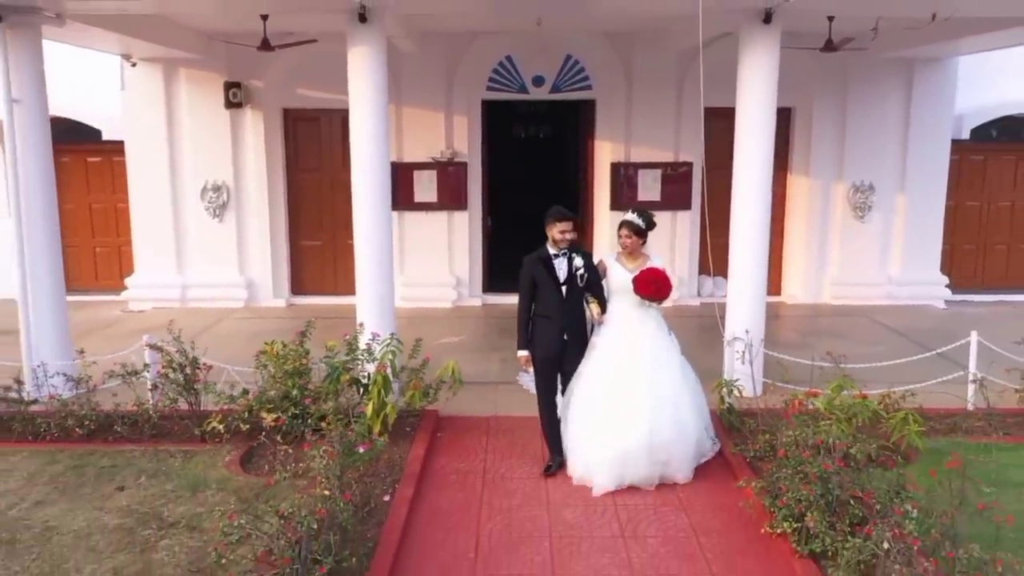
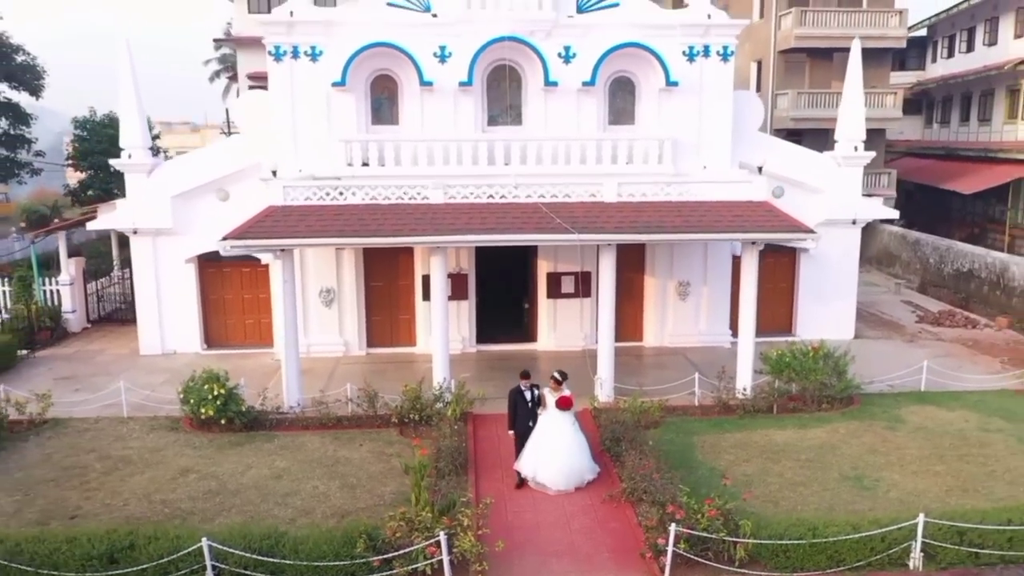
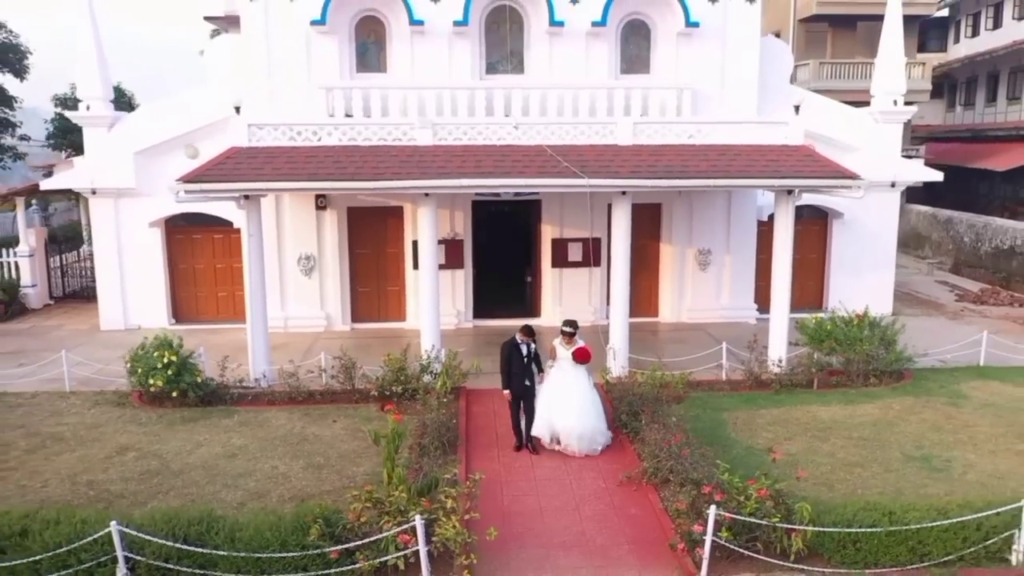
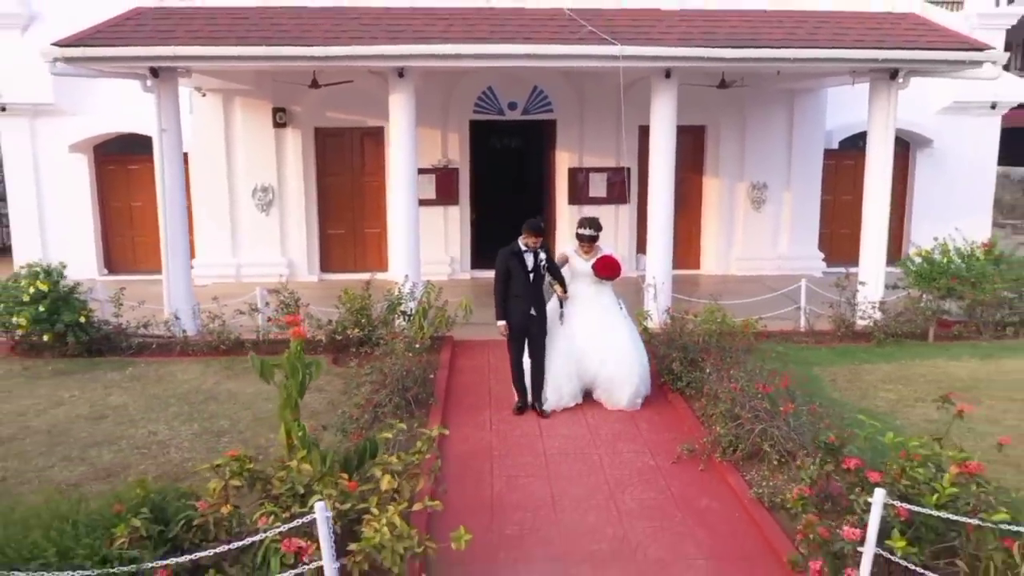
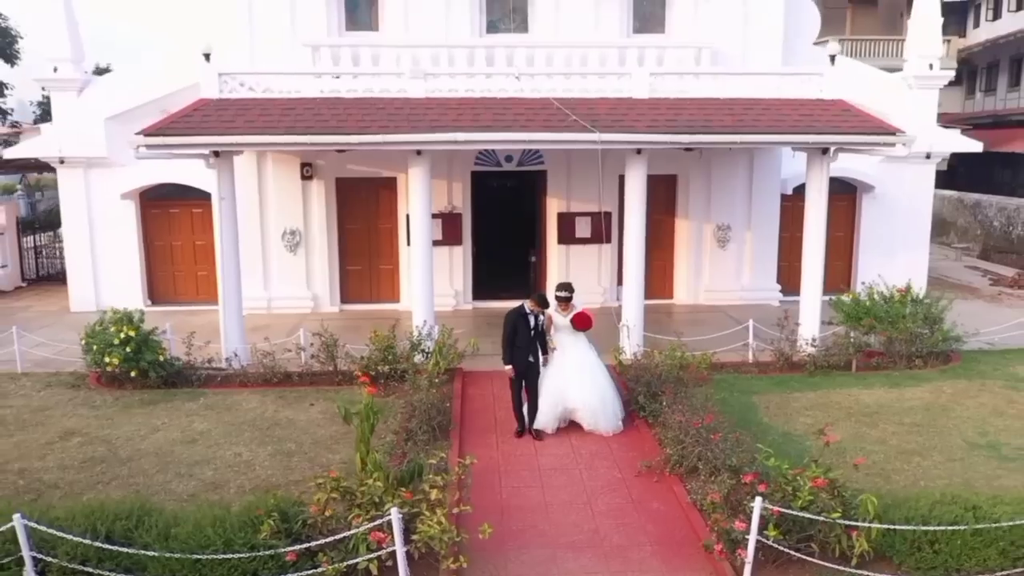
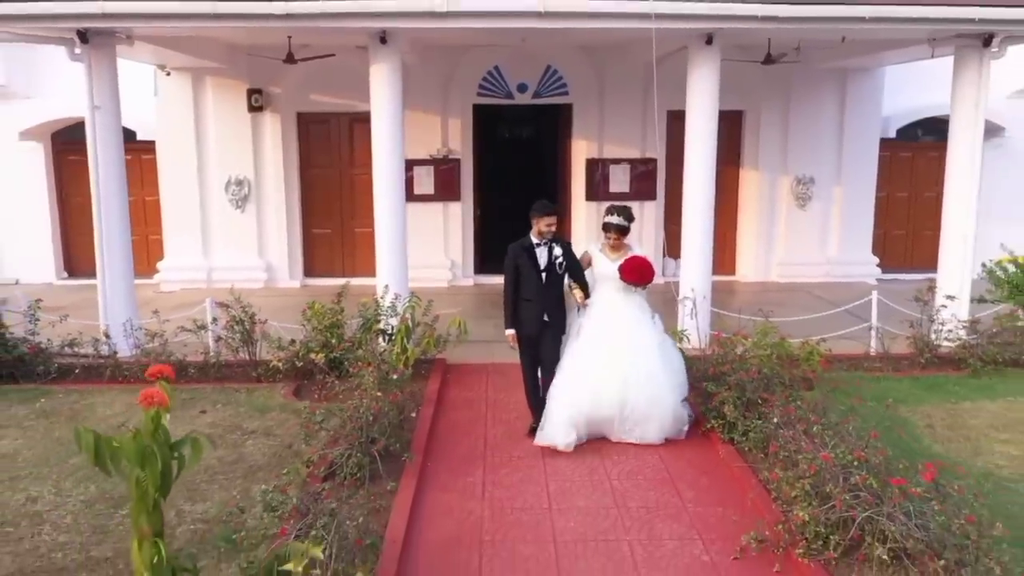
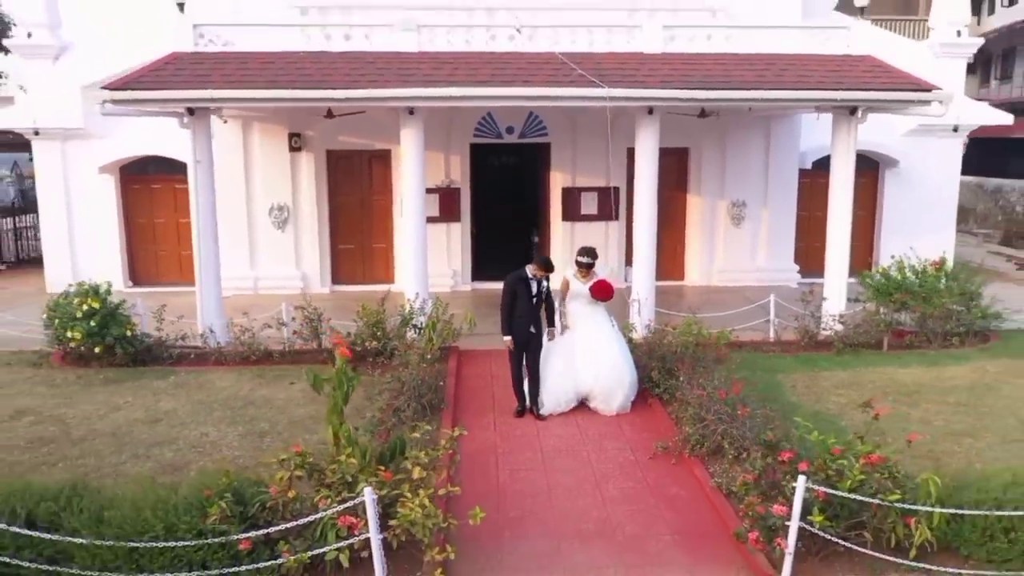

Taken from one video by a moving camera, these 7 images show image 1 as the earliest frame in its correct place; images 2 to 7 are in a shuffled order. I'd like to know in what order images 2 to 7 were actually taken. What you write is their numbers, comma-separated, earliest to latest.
6, 4, 7, 5, 3, 2
